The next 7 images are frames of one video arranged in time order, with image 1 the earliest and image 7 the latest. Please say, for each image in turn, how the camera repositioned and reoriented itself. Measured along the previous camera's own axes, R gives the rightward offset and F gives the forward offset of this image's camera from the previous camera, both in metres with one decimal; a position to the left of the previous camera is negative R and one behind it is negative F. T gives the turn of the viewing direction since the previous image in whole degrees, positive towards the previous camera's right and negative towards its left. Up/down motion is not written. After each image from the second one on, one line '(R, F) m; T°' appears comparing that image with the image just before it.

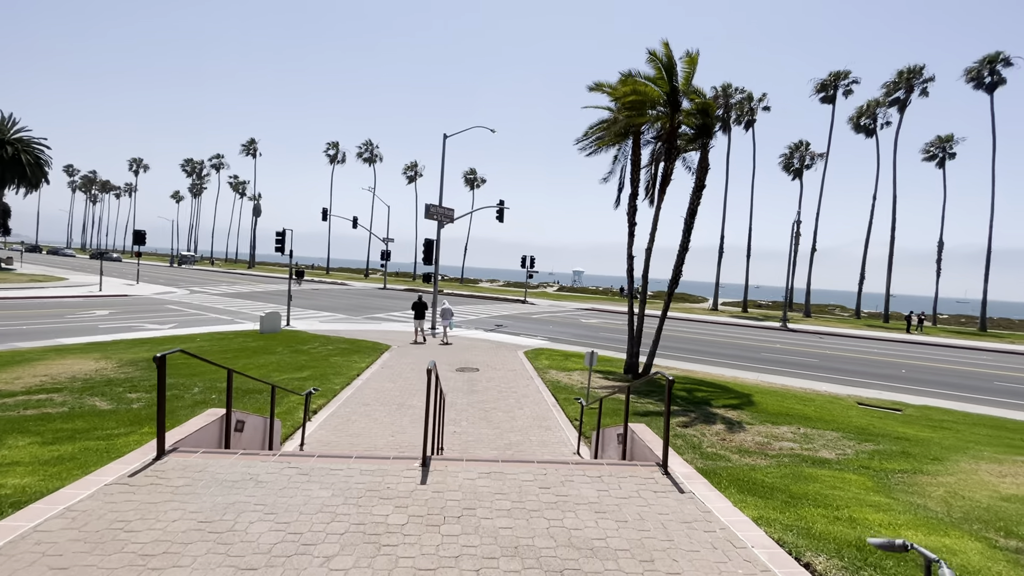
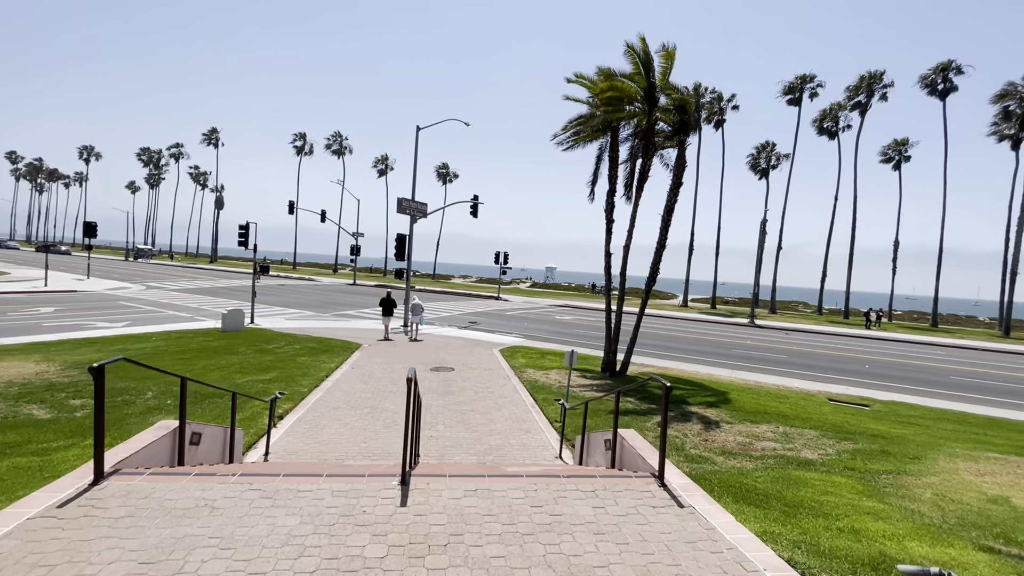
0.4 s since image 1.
(-0.1, +0.4) m; +3°
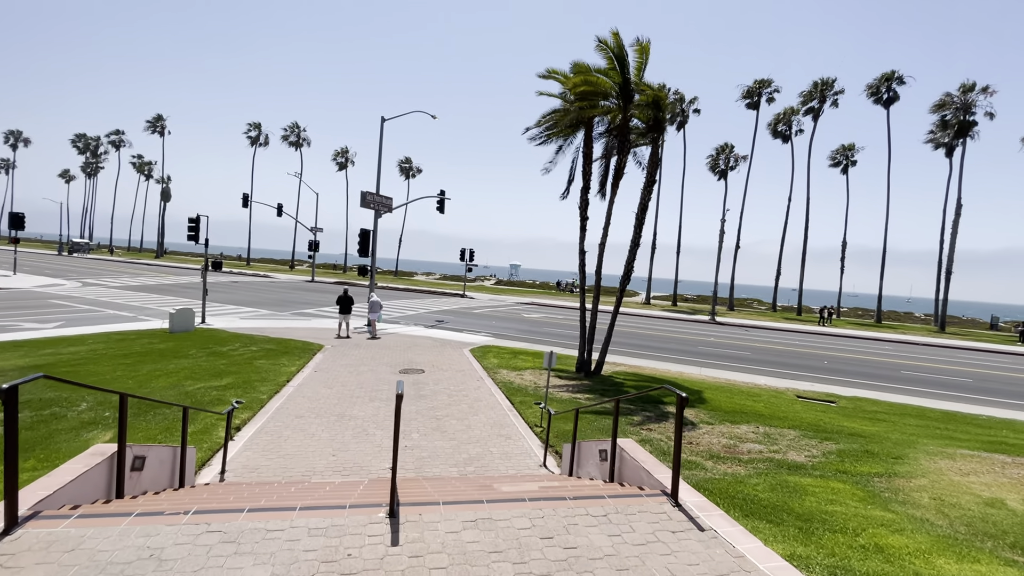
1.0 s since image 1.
(-0.3, +0.5) m; +4°
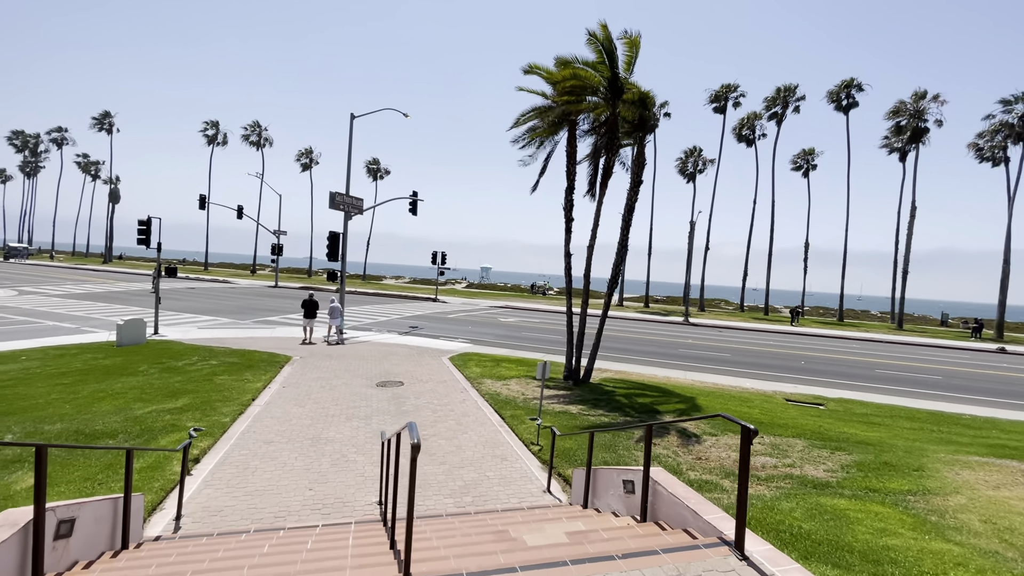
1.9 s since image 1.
(-0.4, +0.7) m; +4°
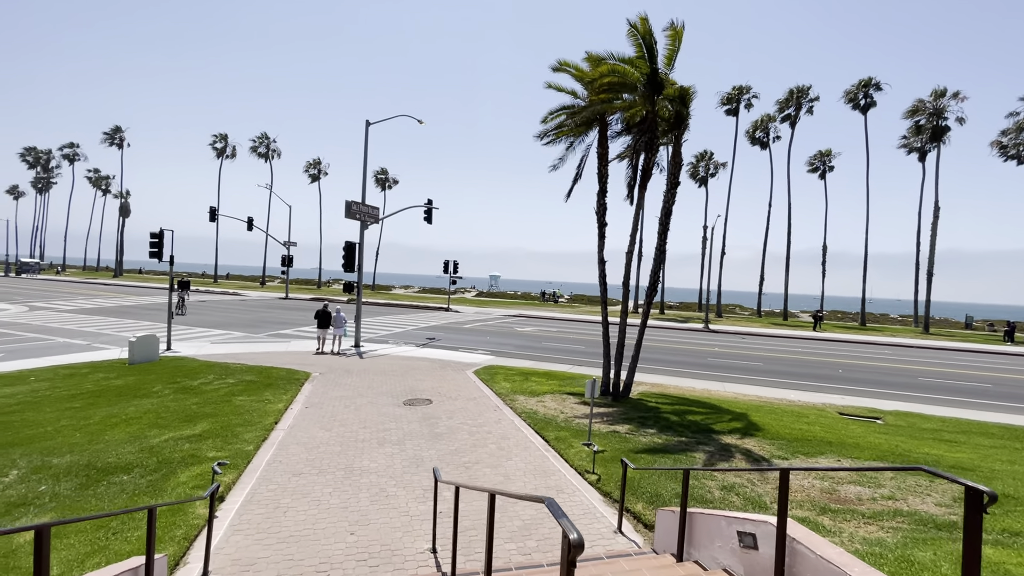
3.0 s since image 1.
(-0.7, +0.8) m; -1°
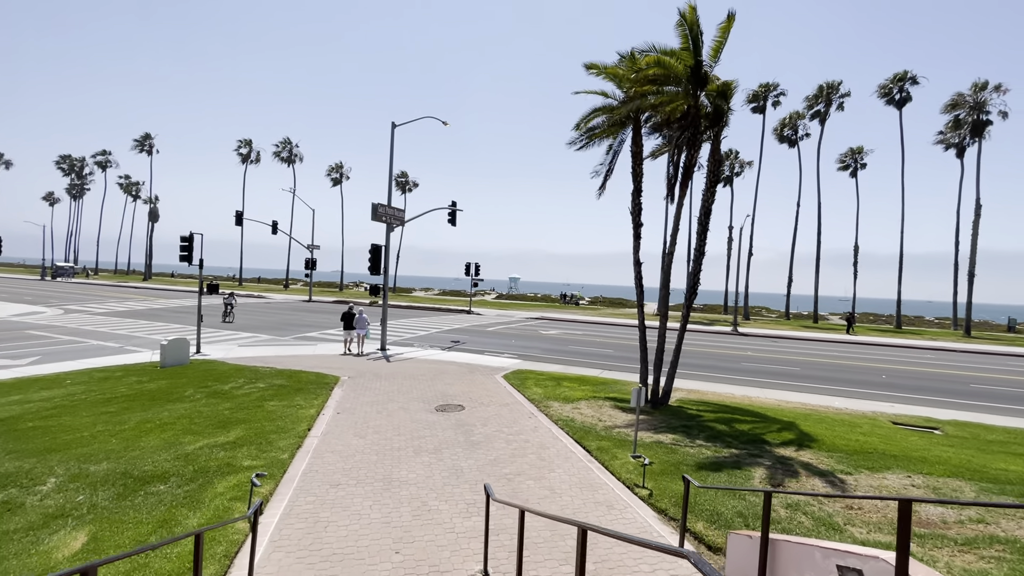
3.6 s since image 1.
(-0.4, +0.4) m; -2°
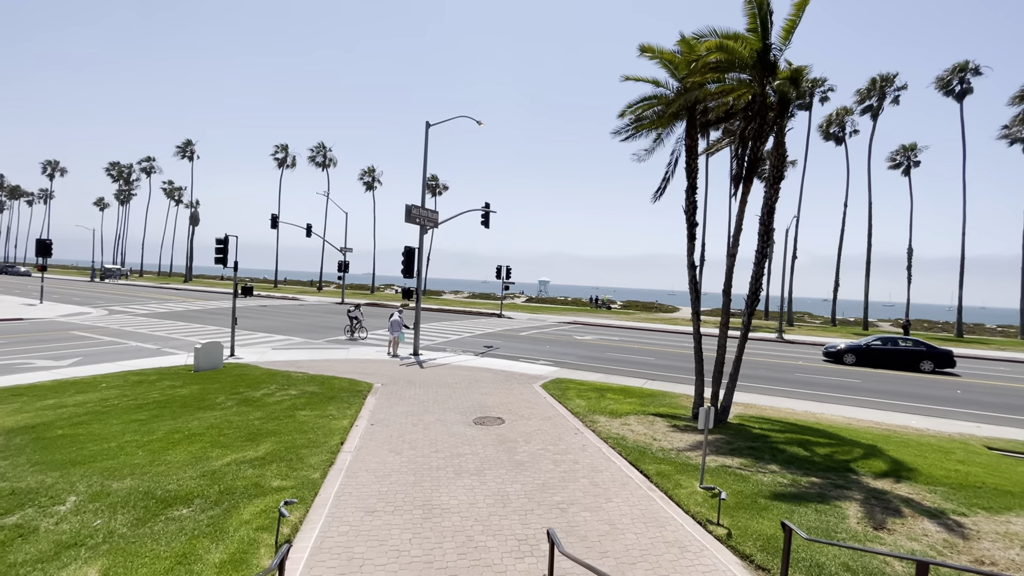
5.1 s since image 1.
(-0.4, +0.8) m; -3°
